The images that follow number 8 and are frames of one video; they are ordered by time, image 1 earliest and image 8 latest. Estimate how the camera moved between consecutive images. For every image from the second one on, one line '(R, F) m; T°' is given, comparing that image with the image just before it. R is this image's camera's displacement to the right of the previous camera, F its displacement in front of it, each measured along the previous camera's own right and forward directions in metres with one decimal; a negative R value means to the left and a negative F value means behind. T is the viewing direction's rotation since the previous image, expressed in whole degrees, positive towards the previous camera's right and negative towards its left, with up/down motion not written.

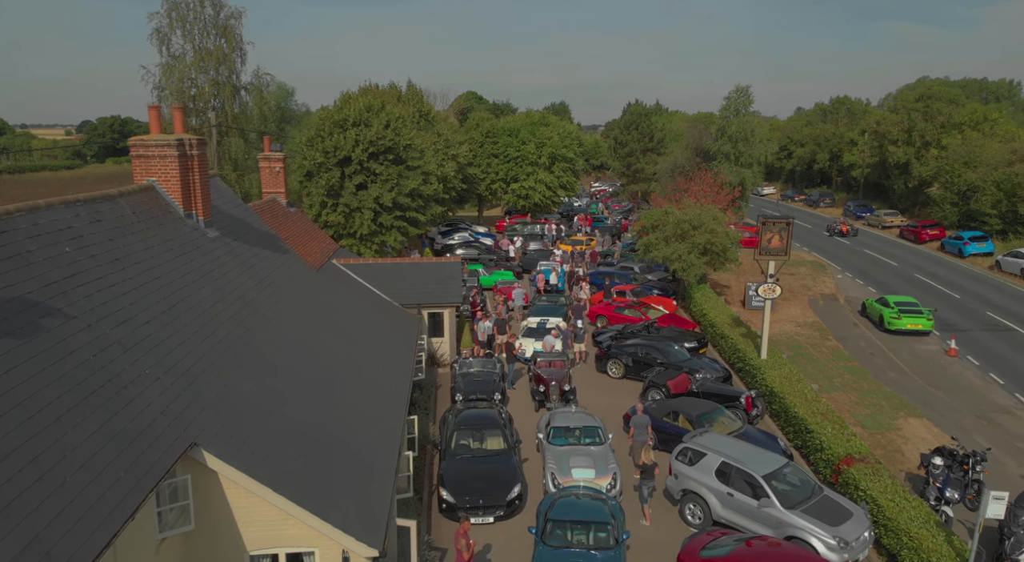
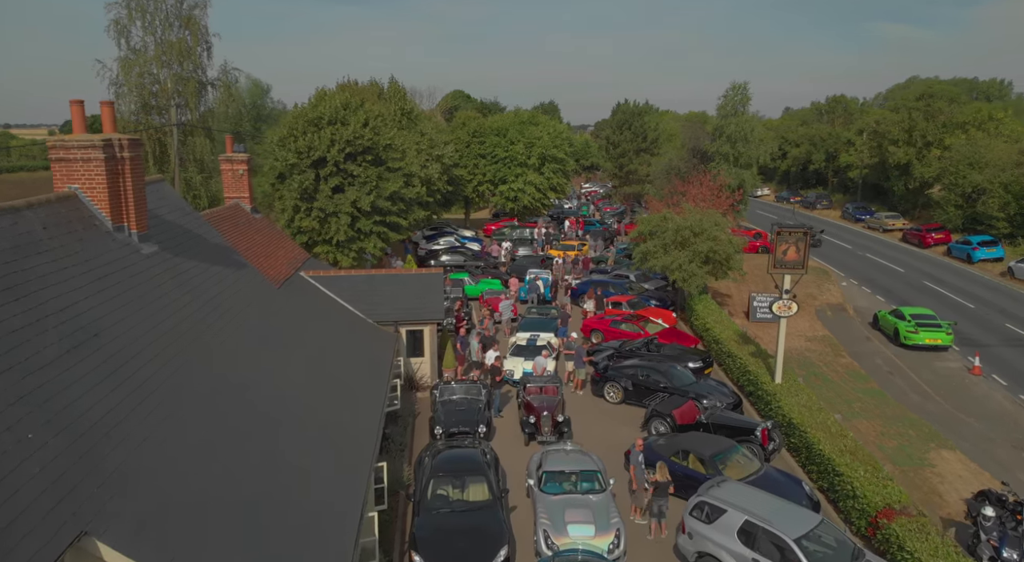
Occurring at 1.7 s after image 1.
(+0.1, +2.1) m; +1°
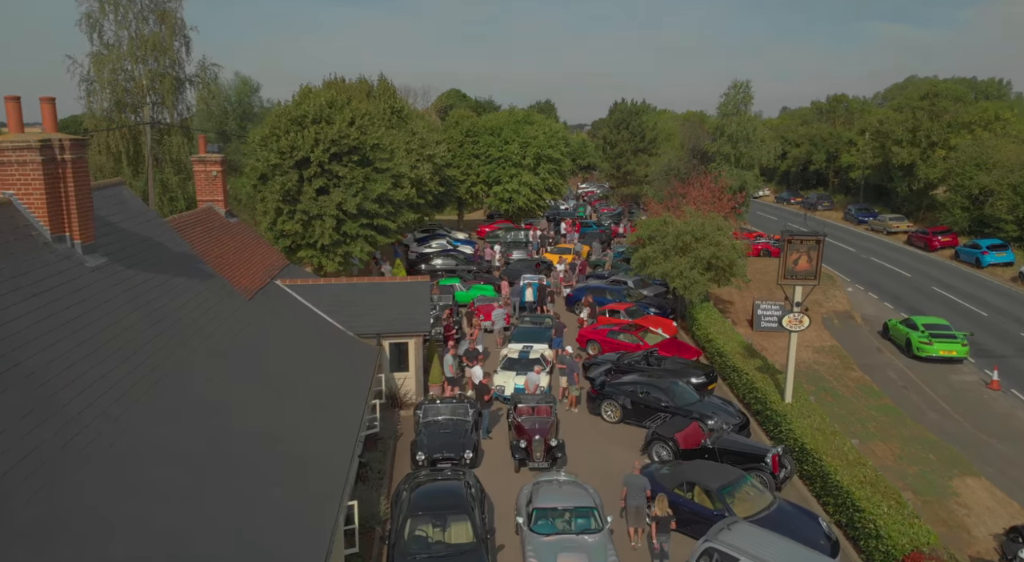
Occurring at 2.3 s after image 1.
(+0.2, +1.3) m; 0°
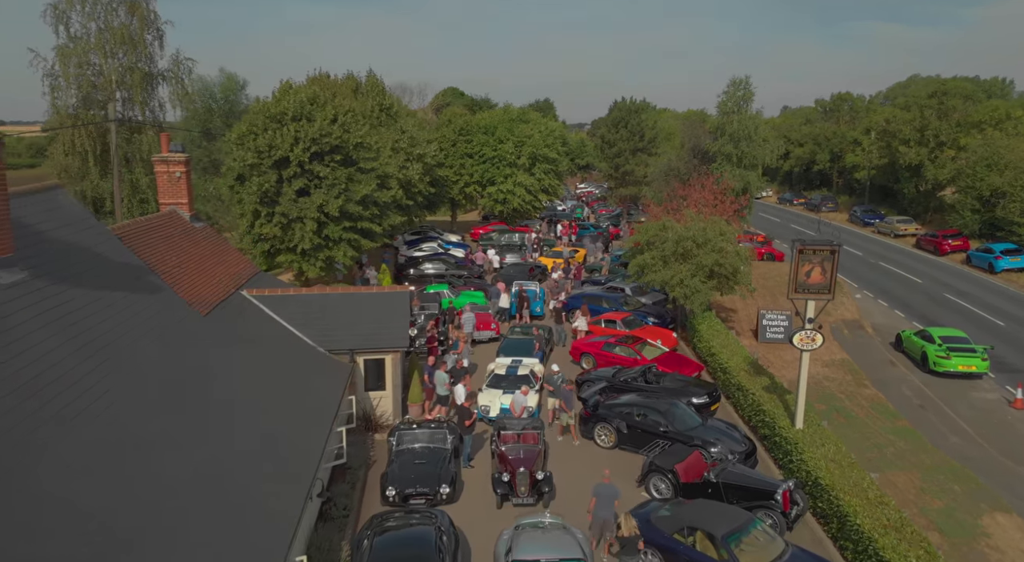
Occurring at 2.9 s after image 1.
(+0.4, +1.5) m; 0°
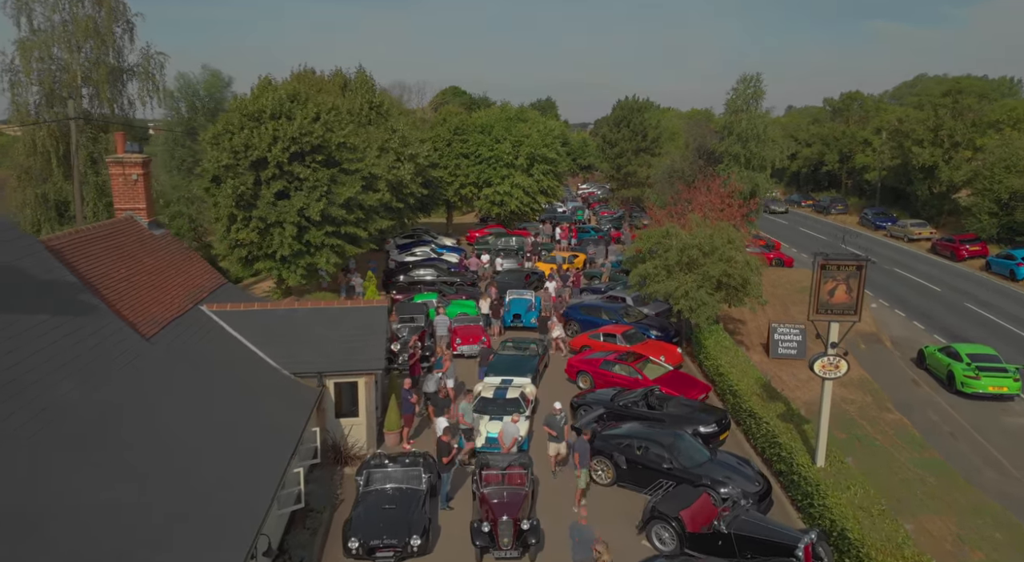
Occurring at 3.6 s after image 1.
(+0.4, +1.8) m; 0°
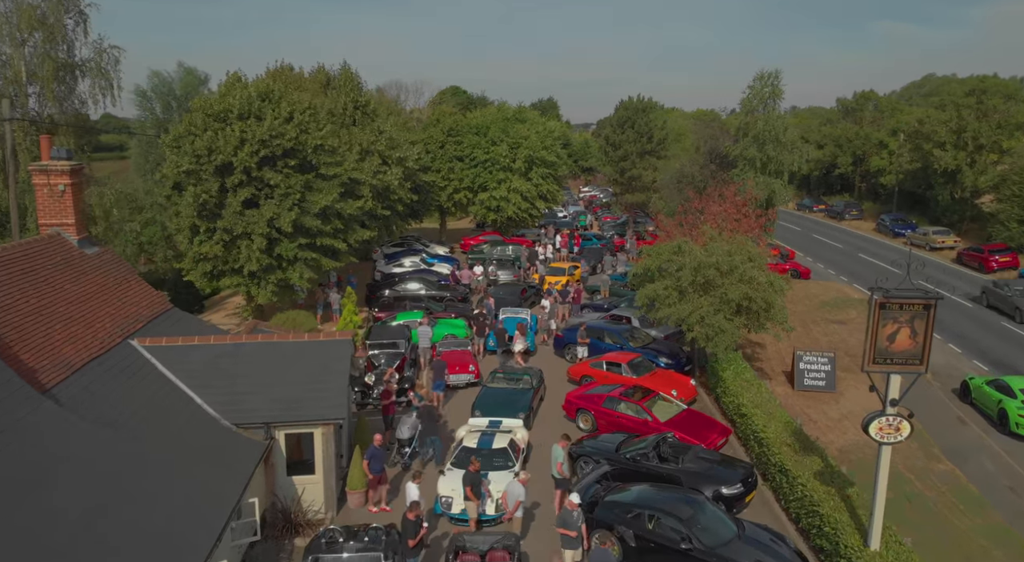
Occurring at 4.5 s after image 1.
(+0.3, +2.6) m; 0°
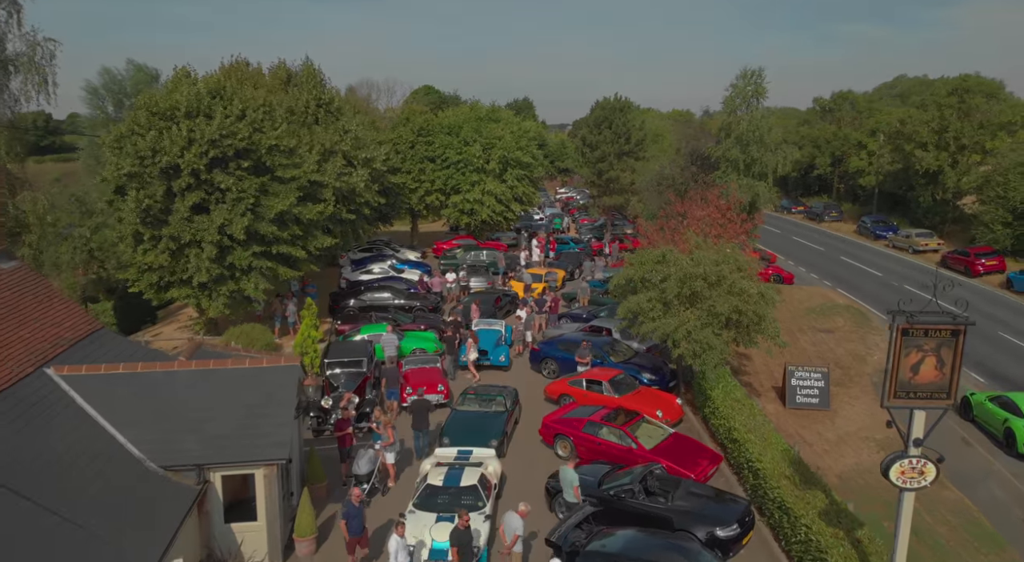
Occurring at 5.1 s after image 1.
(+0.2, +1.6) m; +2°
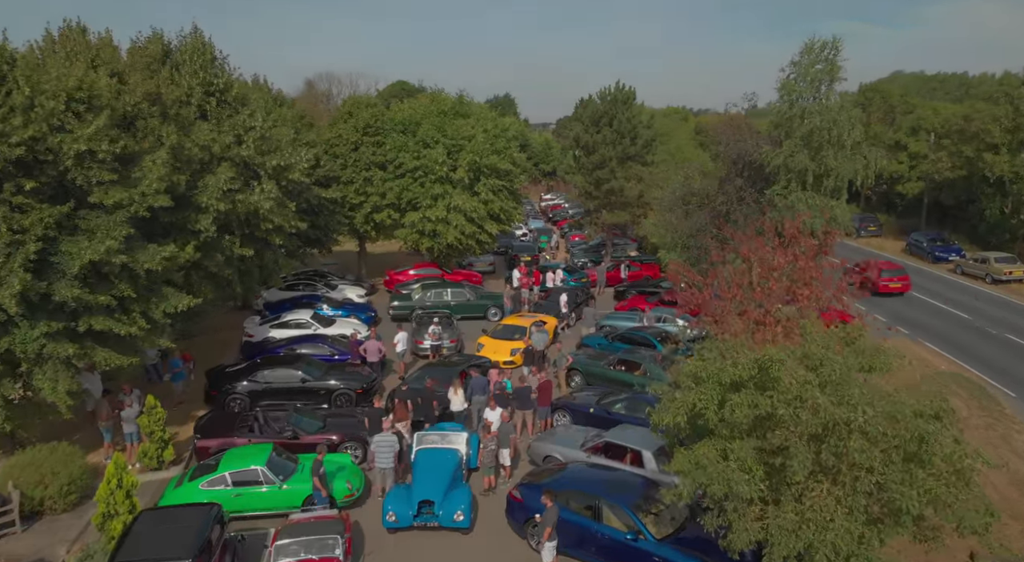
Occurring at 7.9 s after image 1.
(+0.4, +8.8) m; +1°
